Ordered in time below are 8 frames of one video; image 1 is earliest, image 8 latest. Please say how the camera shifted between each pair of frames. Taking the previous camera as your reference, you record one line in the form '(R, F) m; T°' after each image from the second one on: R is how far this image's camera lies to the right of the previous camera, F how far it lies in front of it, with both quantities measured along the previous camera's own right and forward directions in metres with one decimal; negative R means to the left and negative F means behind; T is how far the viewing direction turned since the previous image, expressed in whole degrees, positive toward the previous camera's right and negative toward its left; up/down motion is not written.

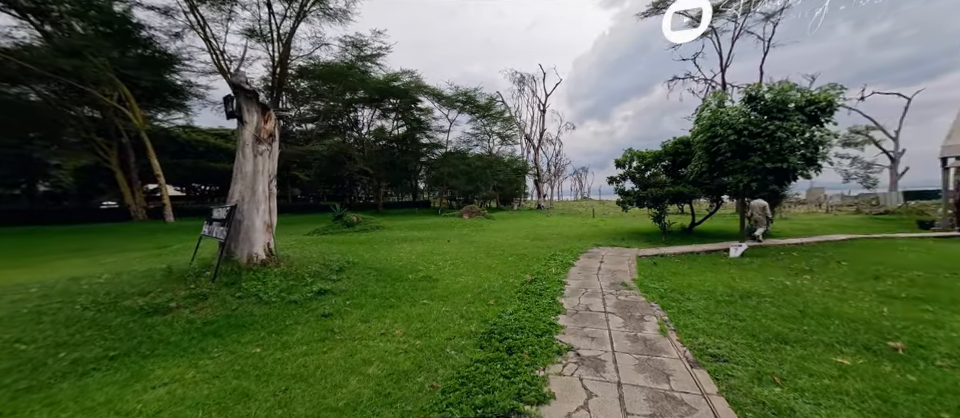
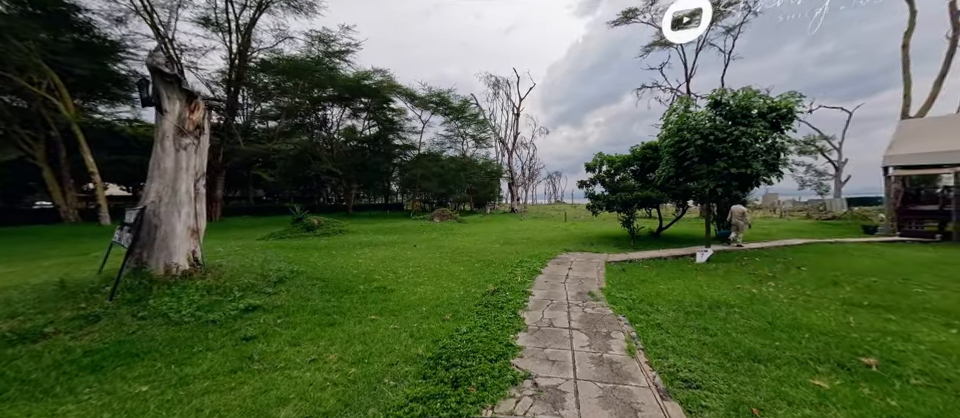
(+0.2, +0.4) m; +4°
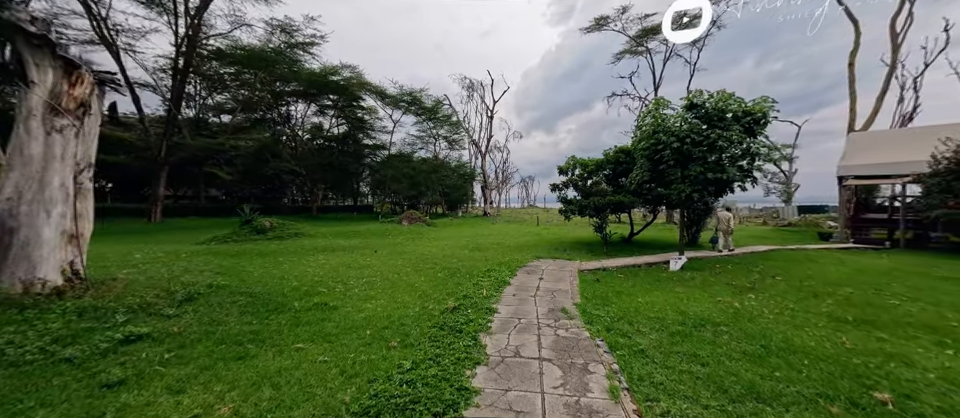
(+0.2, +0.6) m; +5°
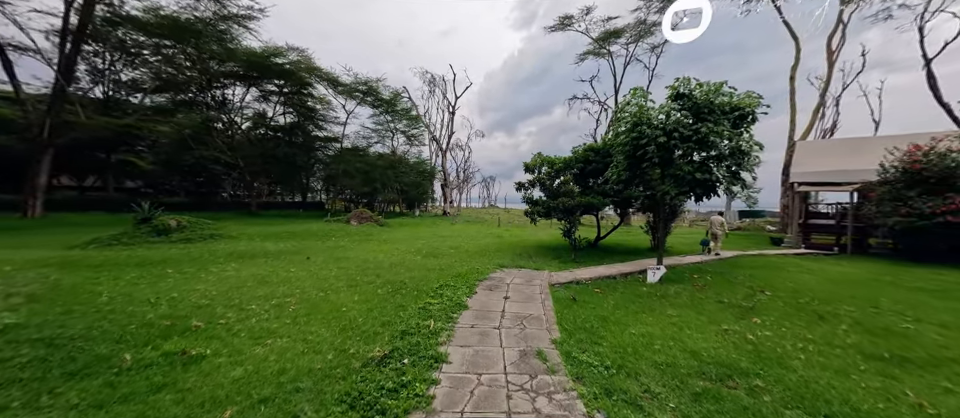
(+0.1, +1.3) m; +7°
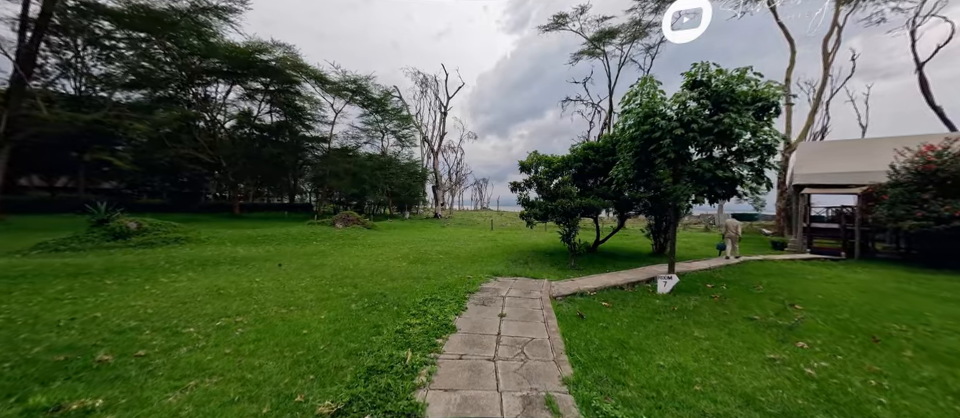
(0.0, +0.7) m; +1°
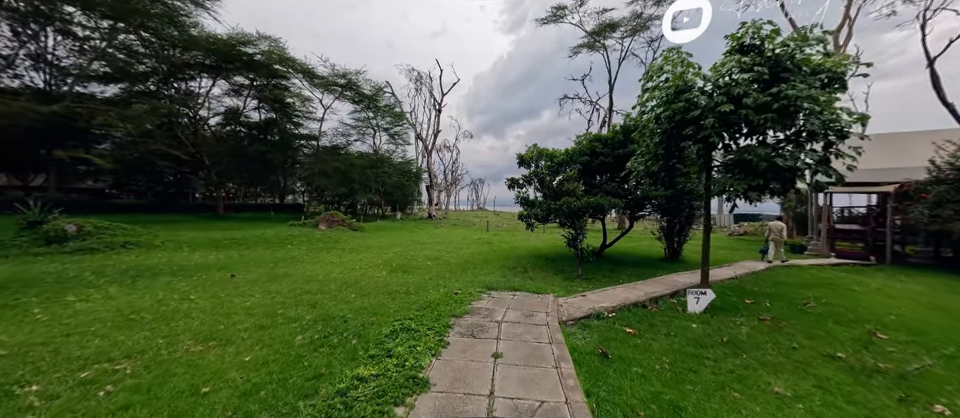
(+0.1, +1.1) m; +1°
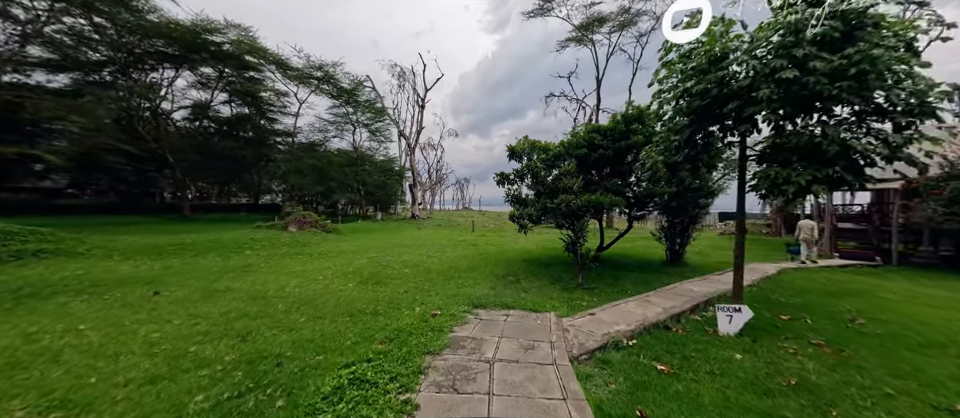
(0.0, +1.0) m; +3°
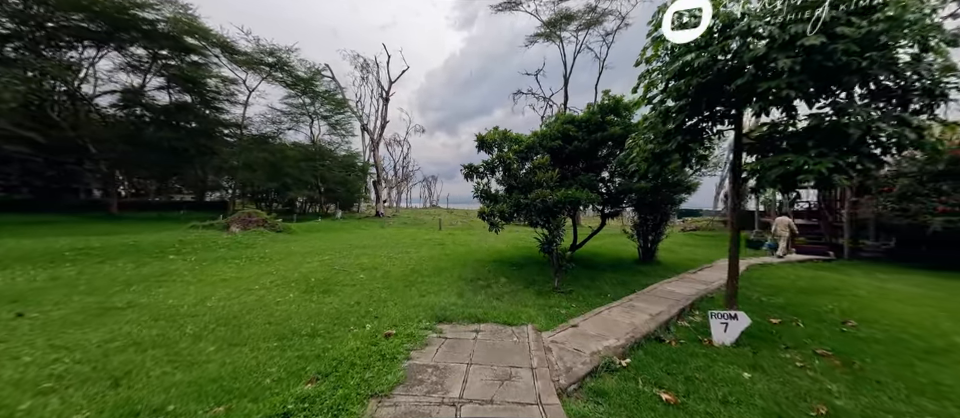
(0.0, +0.7) m; +6°
